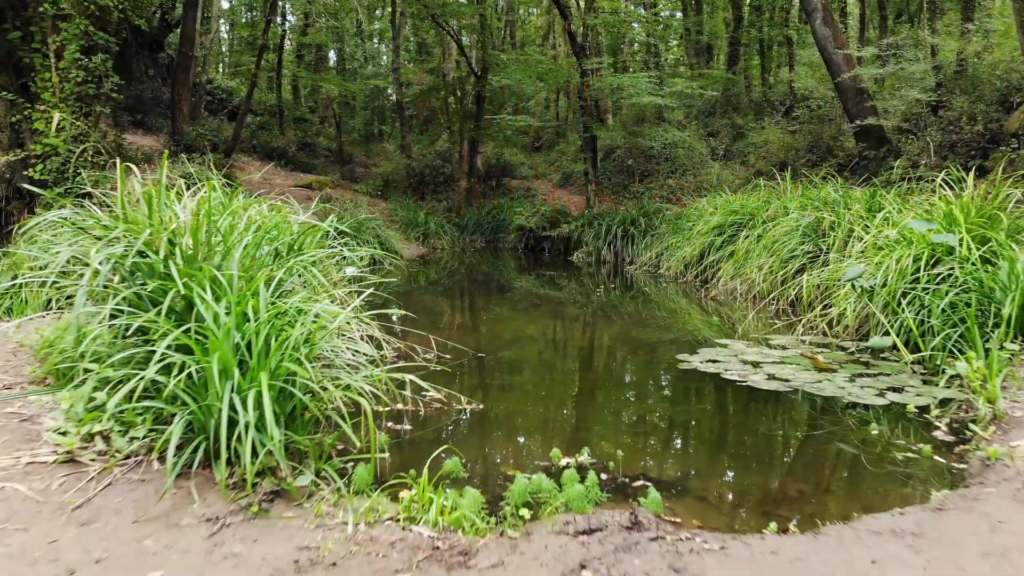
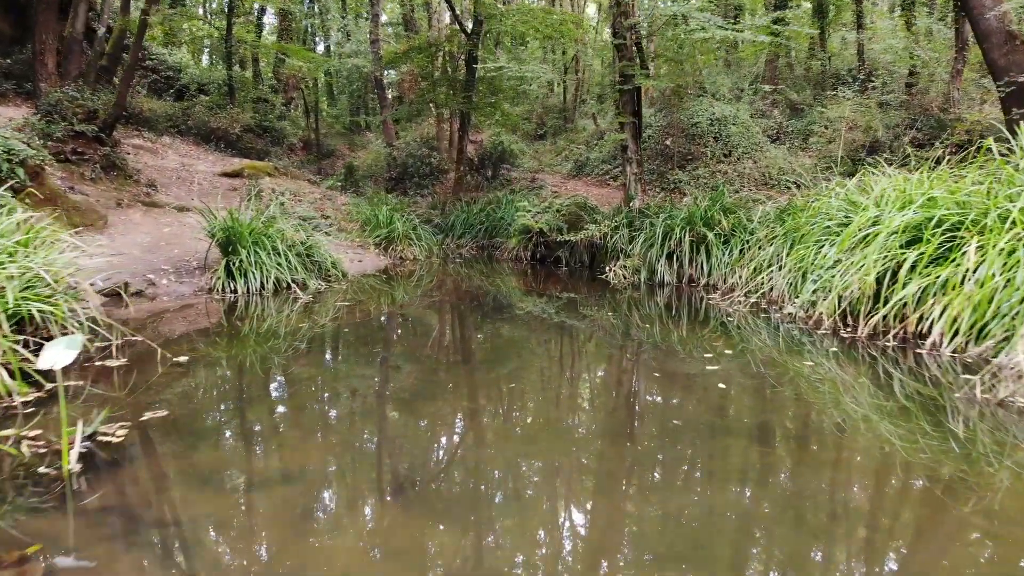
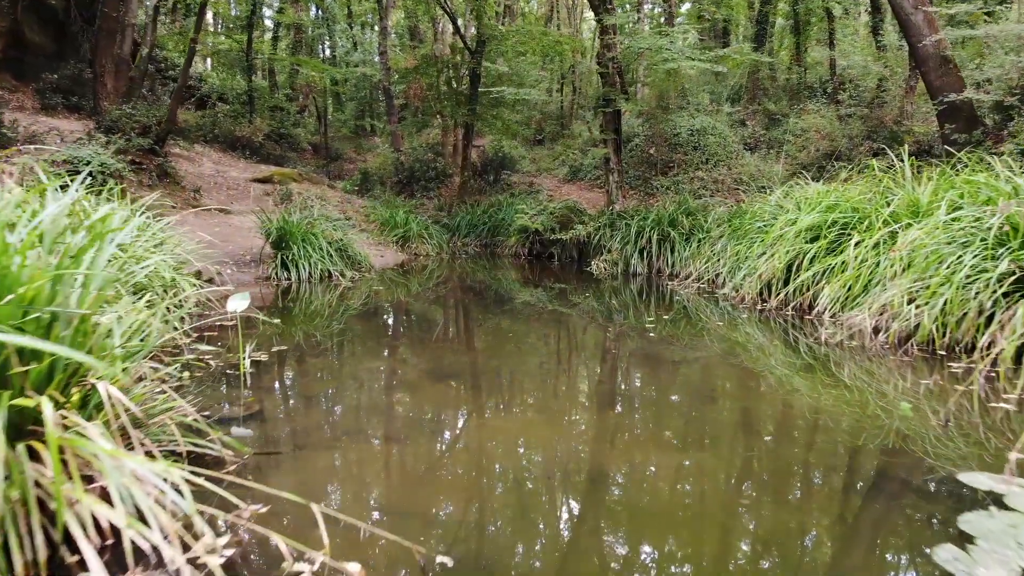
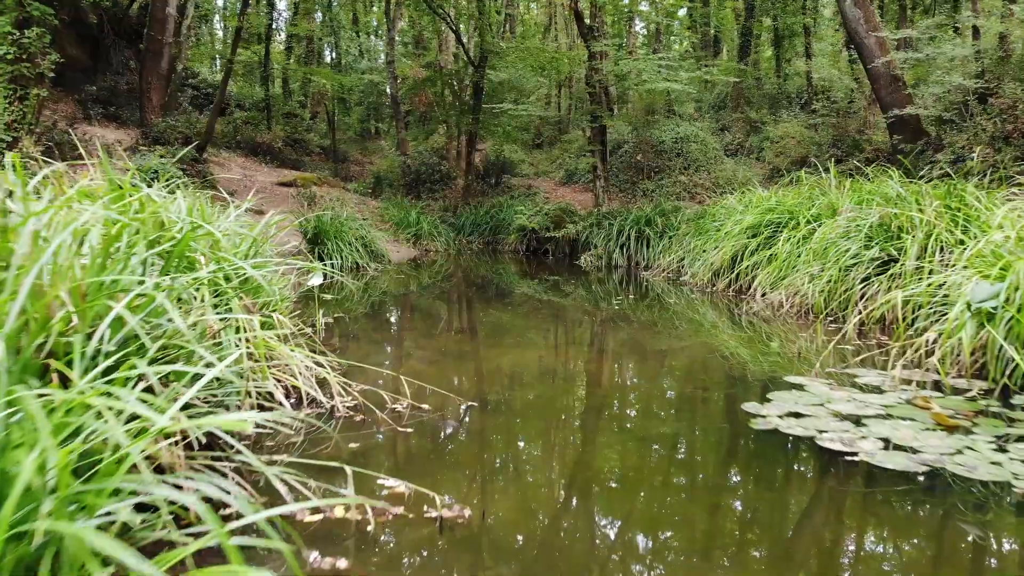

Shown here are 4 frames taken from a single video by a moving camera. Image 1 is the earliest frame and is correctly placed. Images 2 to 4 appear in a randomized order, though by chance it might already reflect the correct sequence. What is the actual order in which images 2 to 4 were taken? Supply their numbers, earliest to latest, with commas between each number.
4, 3, 2
